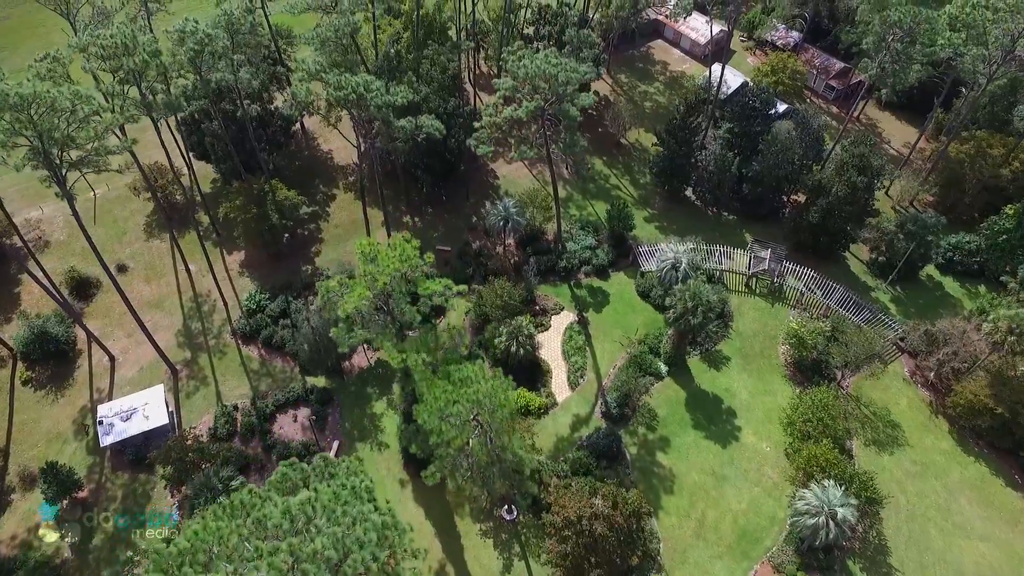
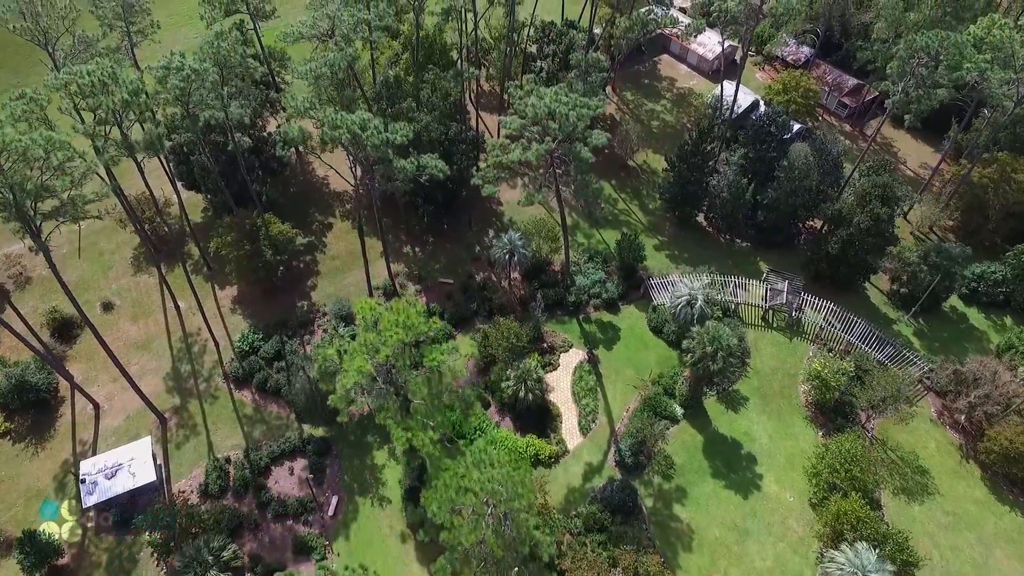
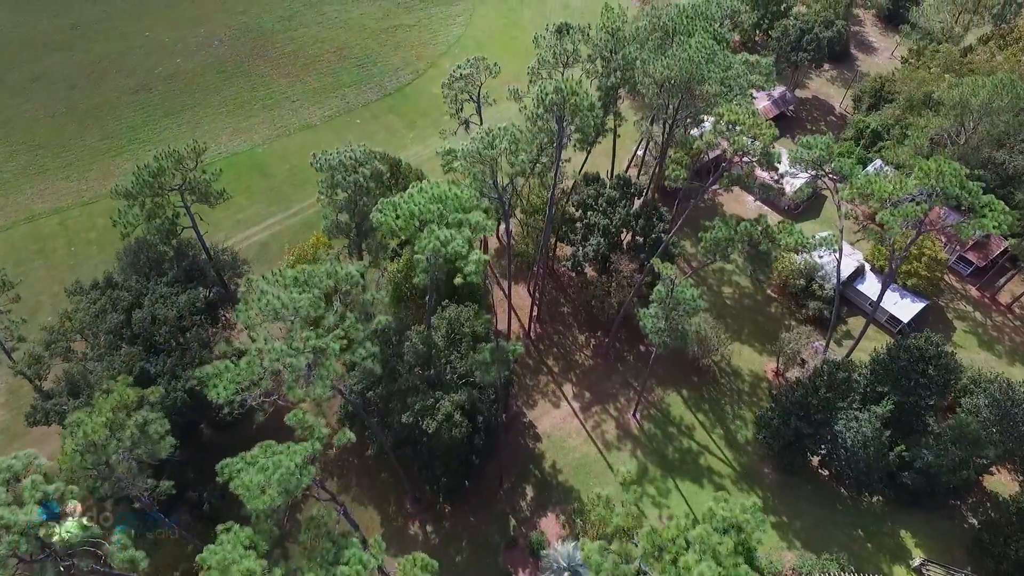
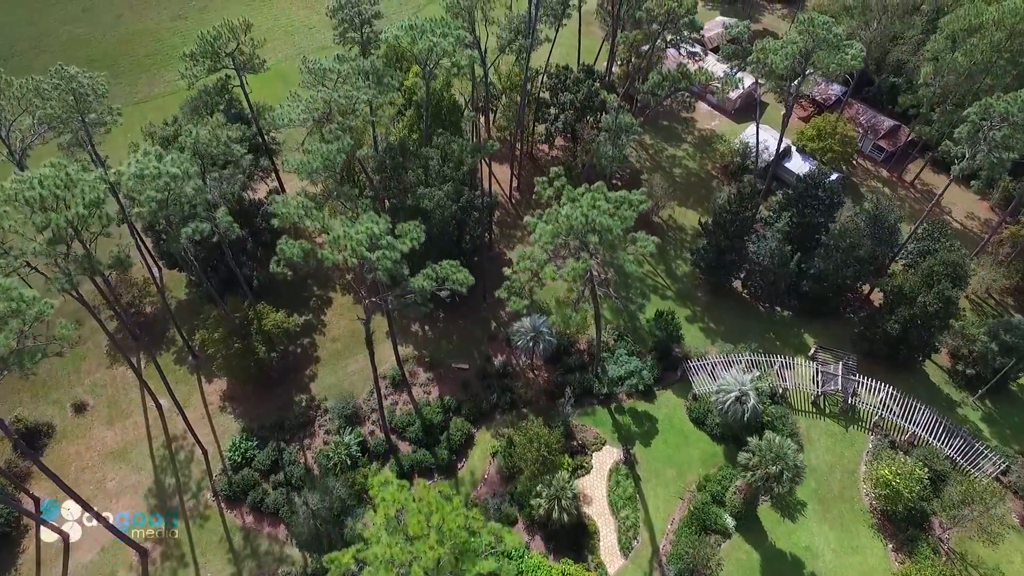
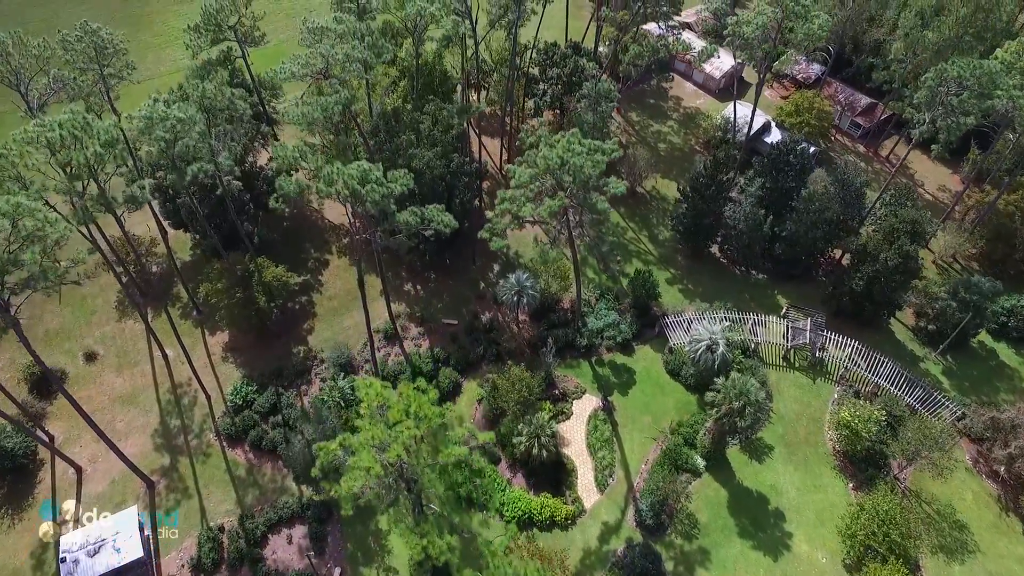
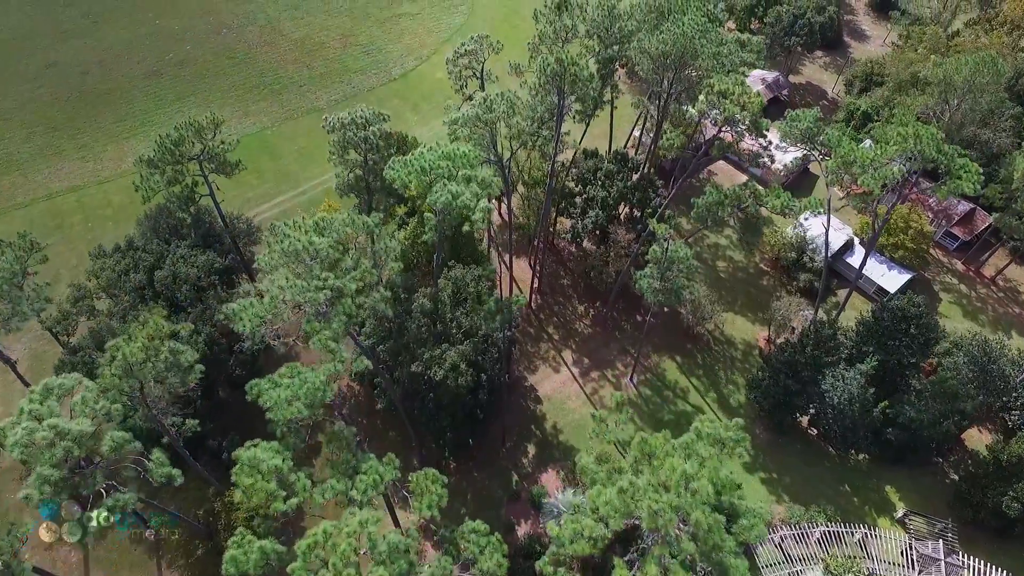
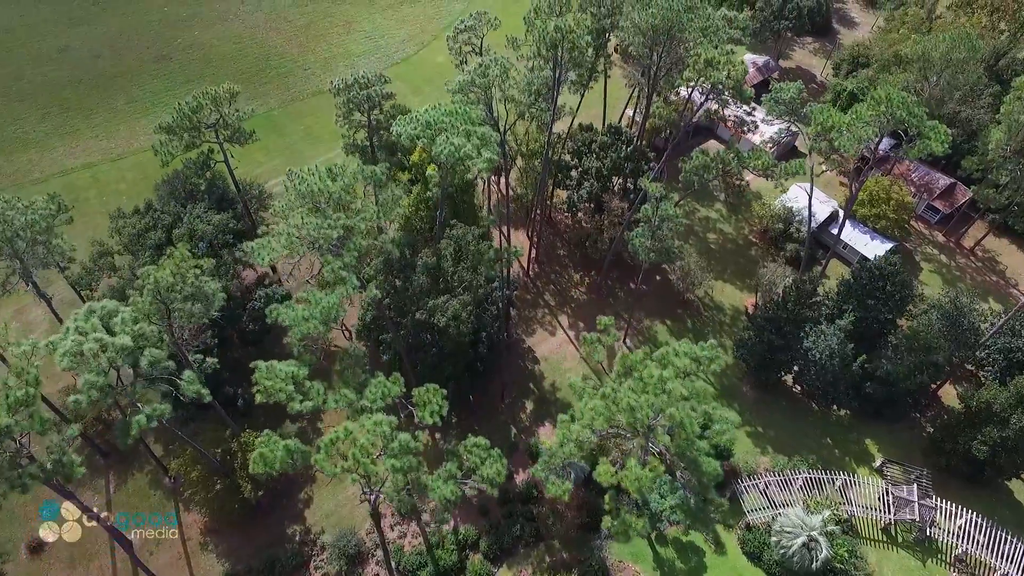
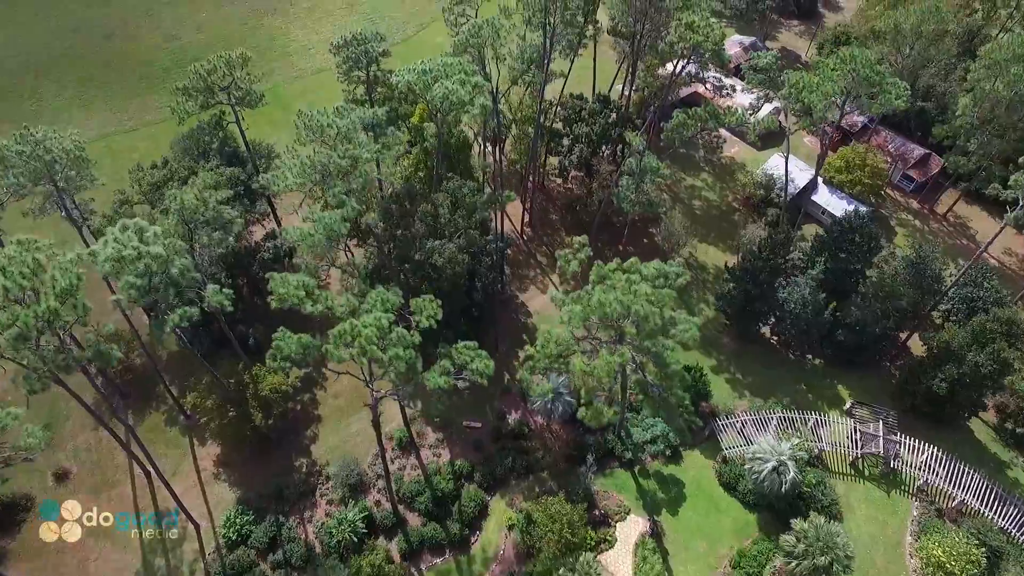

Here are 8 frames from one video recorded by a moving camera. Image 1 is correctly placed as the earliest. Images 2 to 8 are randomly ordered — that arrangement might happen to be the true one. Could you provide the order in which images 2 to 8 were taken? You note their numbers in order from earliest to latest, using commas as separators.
2, 5, 4, 8, 7, 6, 3
